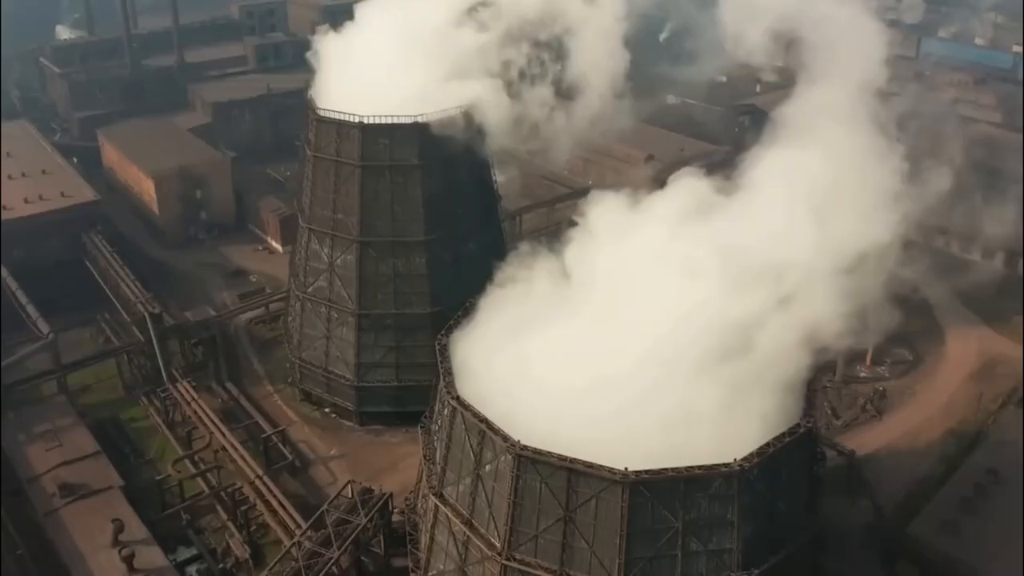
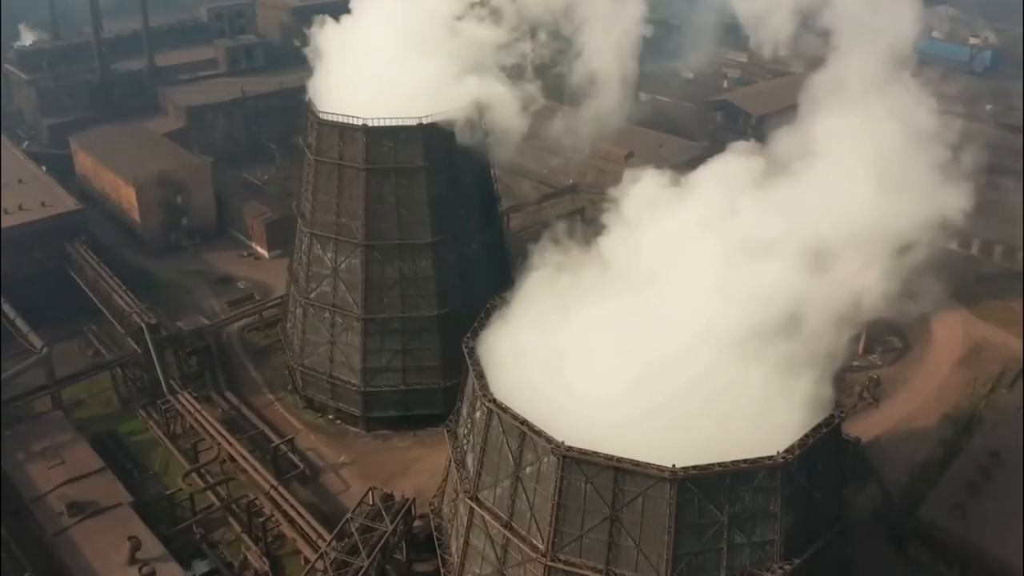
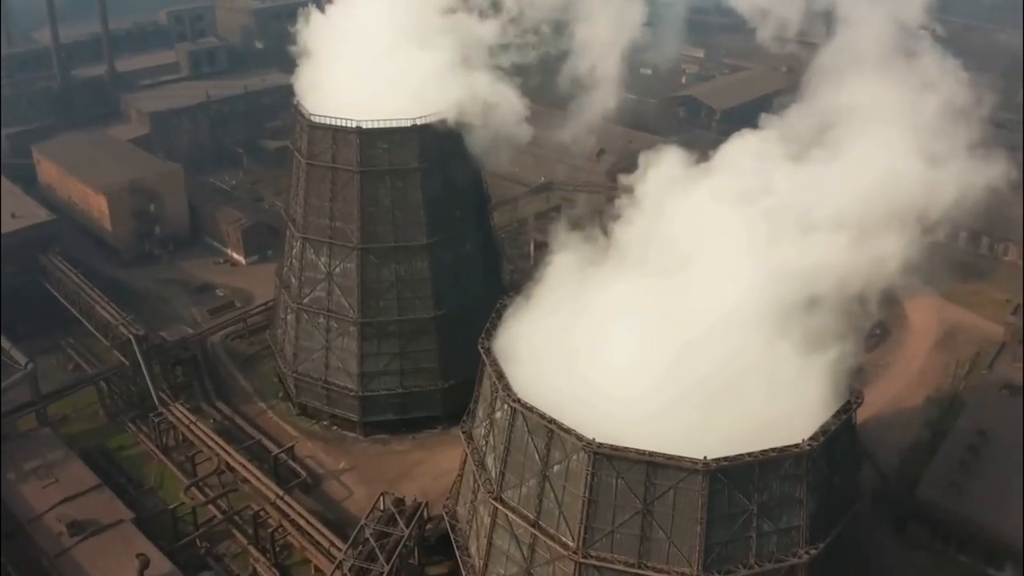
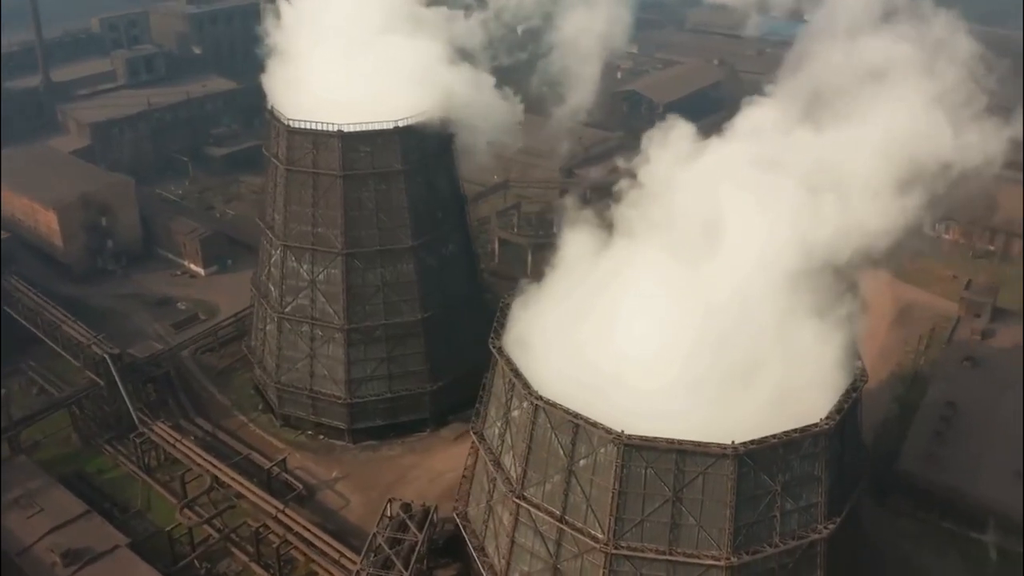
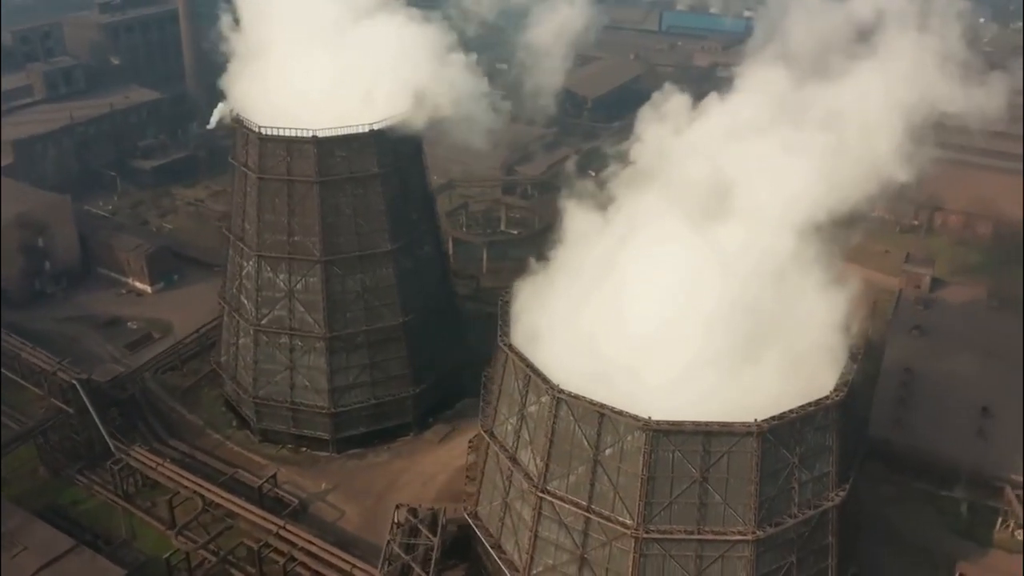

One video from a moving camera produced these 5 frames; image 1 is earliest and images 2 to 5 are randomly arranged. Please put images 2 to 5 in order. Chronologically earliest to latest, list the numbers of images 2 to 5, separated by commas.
2, 3, 4, 5
